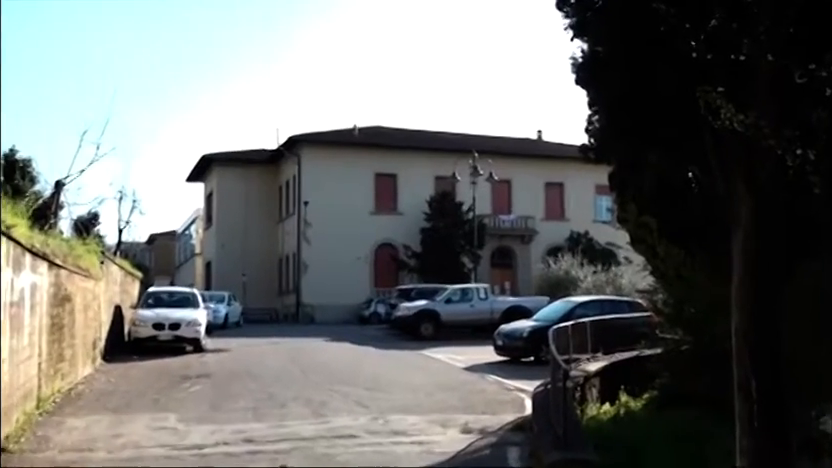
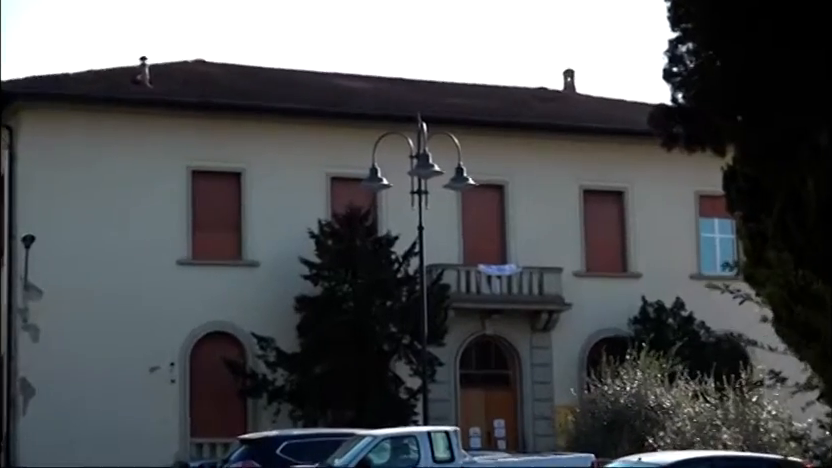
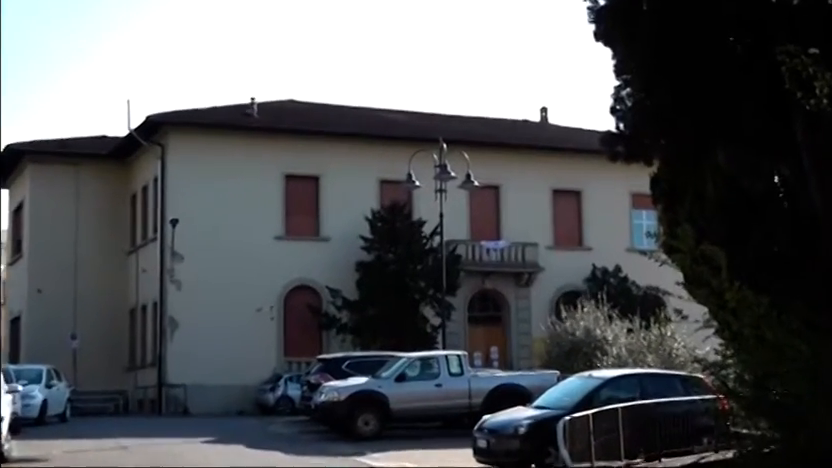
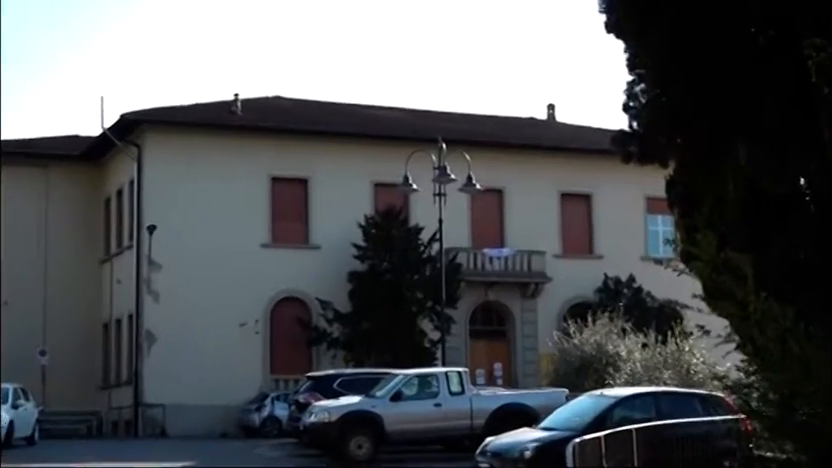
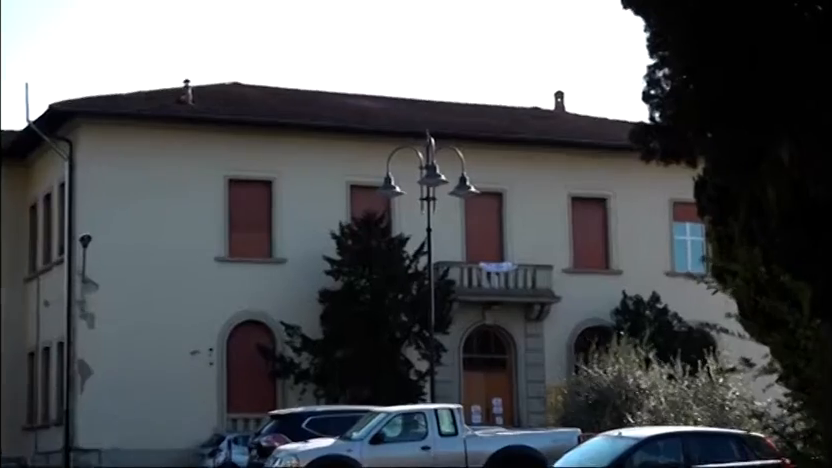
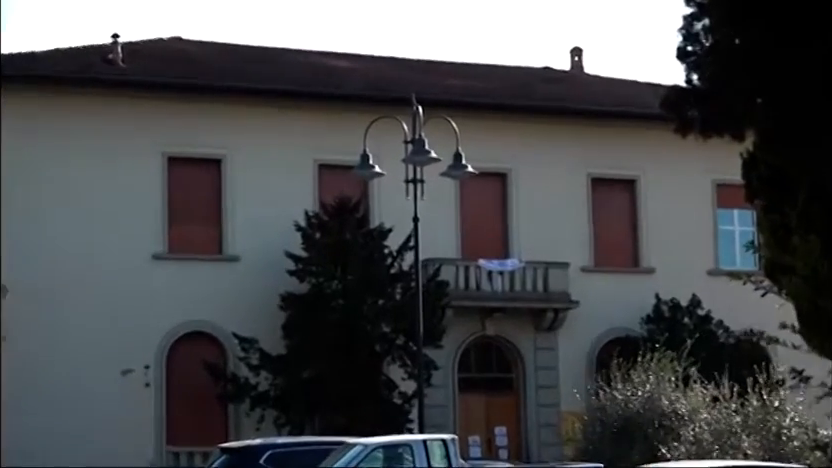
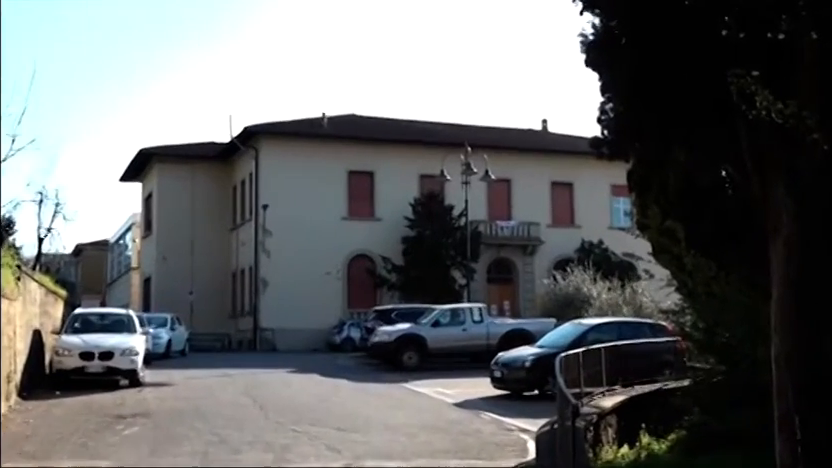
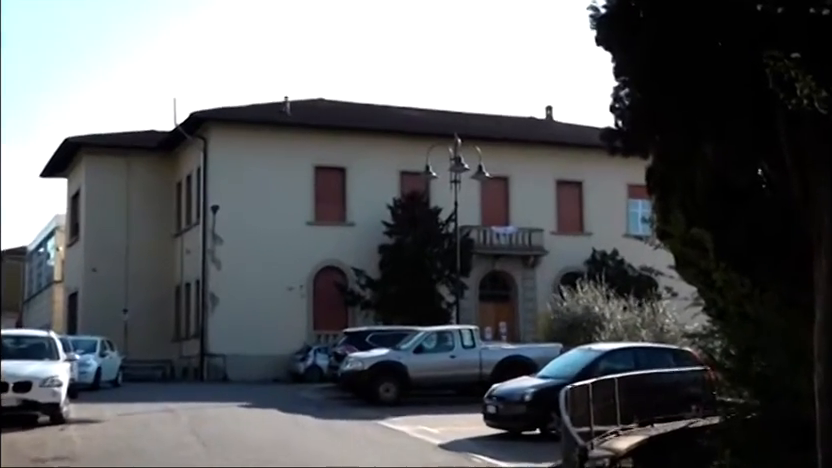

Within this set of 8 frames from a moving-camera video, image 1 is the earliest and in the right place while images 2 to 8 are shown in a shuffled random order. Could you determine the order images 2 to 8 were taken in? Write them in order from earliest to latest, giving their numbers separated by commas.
7, 8, 3, 4, 5, 2, 6
